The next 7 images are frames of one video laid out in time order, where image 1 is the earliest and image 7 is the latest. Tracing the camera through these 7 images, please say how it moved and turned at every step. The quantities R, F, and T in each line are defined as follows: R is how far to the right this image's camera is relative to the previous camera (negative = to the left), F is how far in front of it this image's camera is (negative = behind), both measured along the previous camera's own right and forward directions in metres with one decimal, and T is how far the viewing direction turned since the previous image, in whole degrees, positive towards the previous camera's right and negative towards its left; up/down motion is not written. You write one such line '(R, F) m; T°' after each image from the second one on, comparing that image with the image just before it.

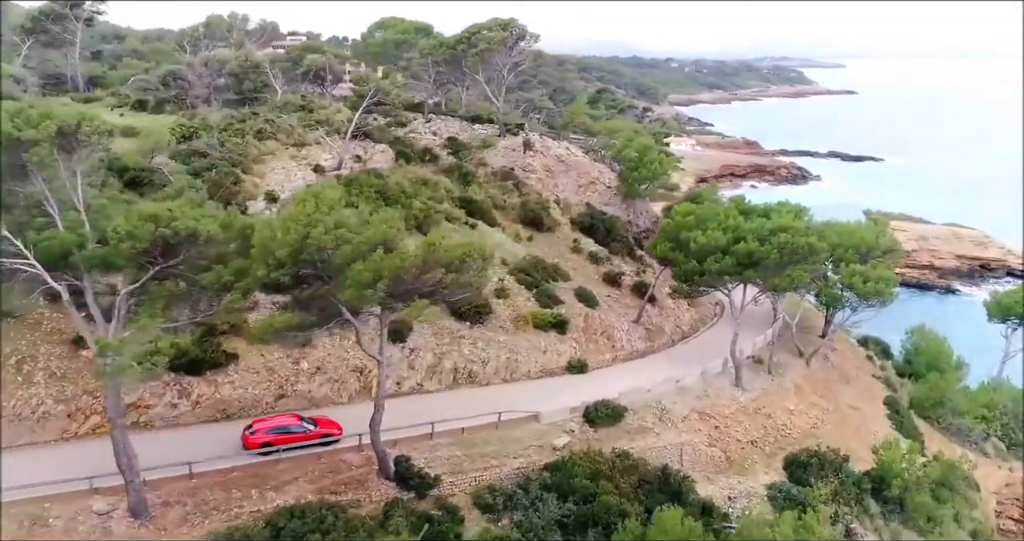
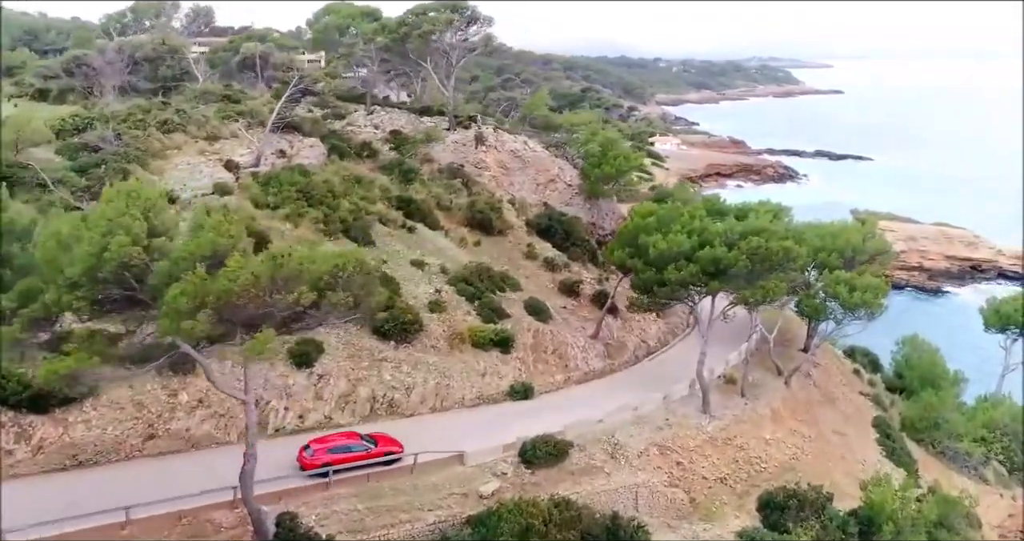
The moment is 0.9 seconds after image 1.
(+2.1, +4.1) m; +1°
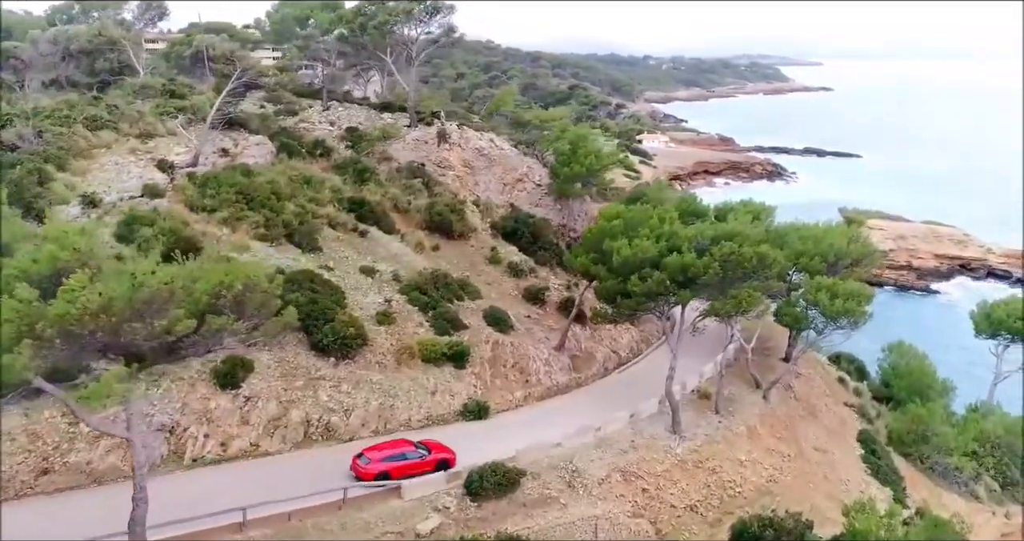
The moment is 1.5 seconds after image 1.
(+1.4, +2.2) m; +1°
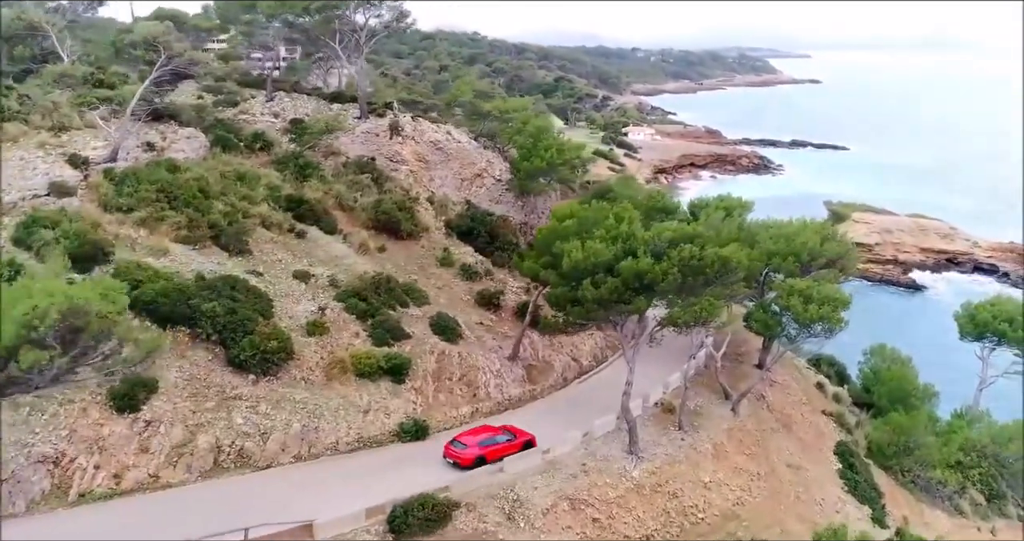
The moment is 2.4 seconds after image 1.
(+1.6, +2.3) m; +1°
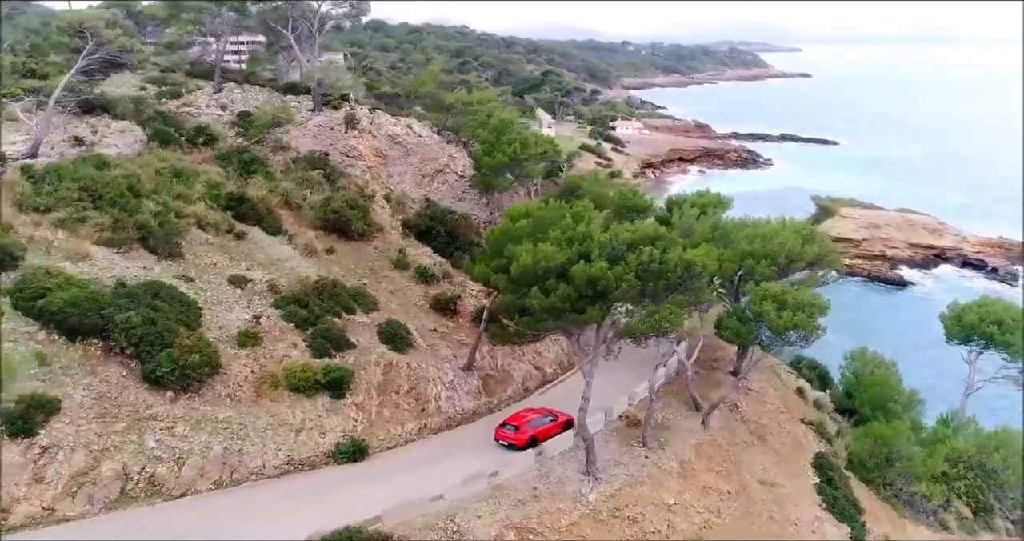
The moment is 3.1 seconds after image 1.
(+1.3, +1.8) m; +1°
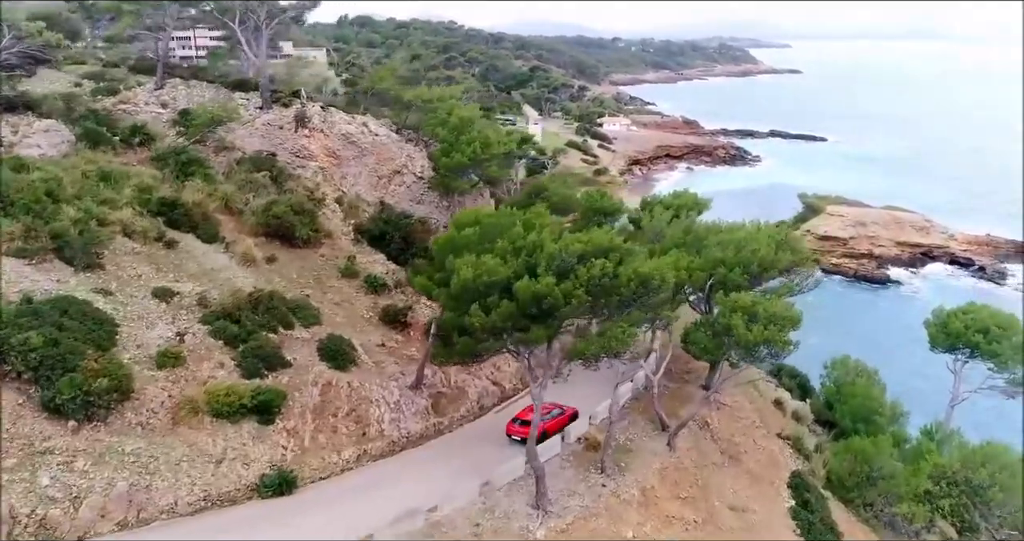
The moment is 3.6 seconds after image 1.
(+1.3, +1.8) m; +1°
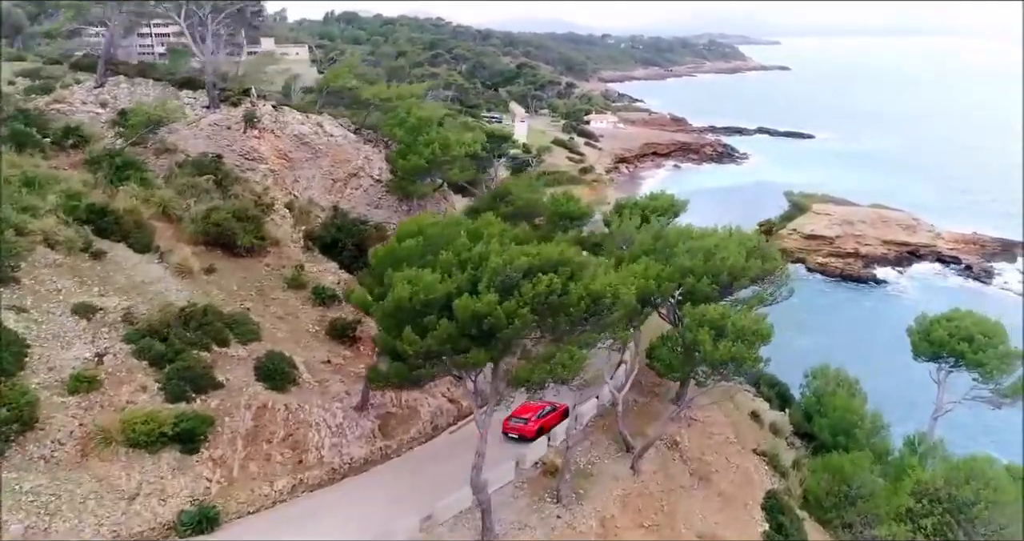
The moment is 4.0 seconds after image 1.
(+1.2, +1.6) m; +1°
